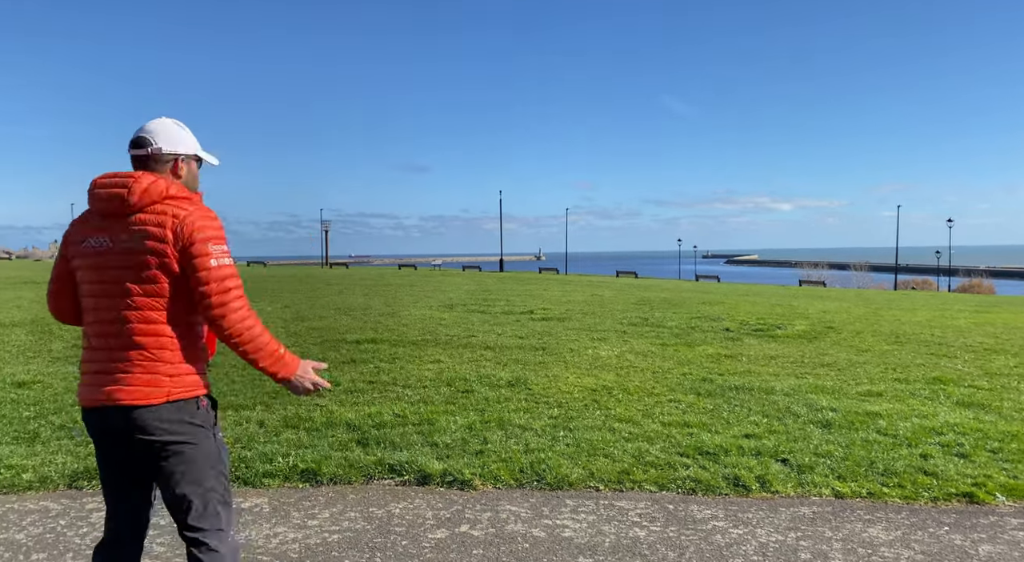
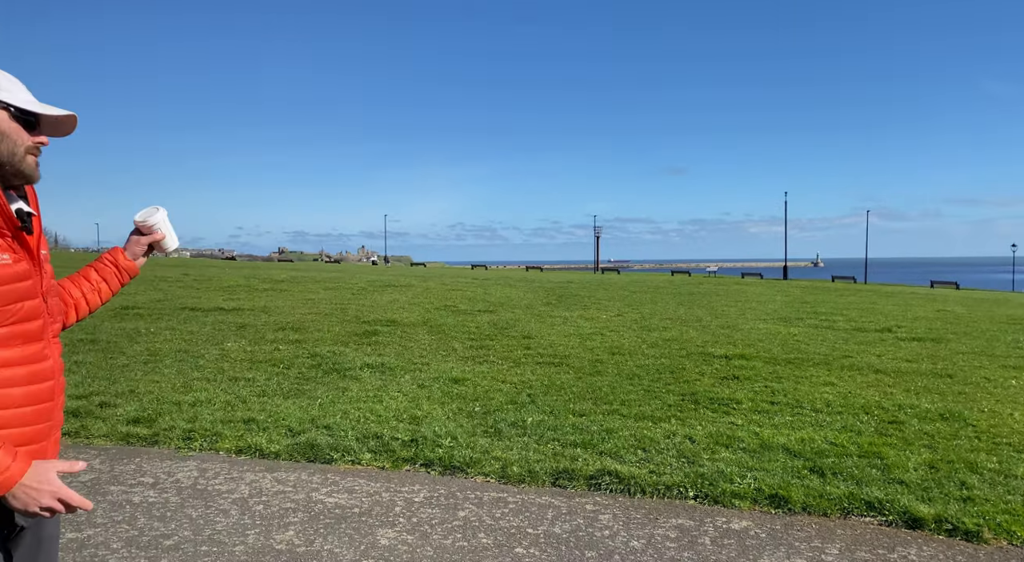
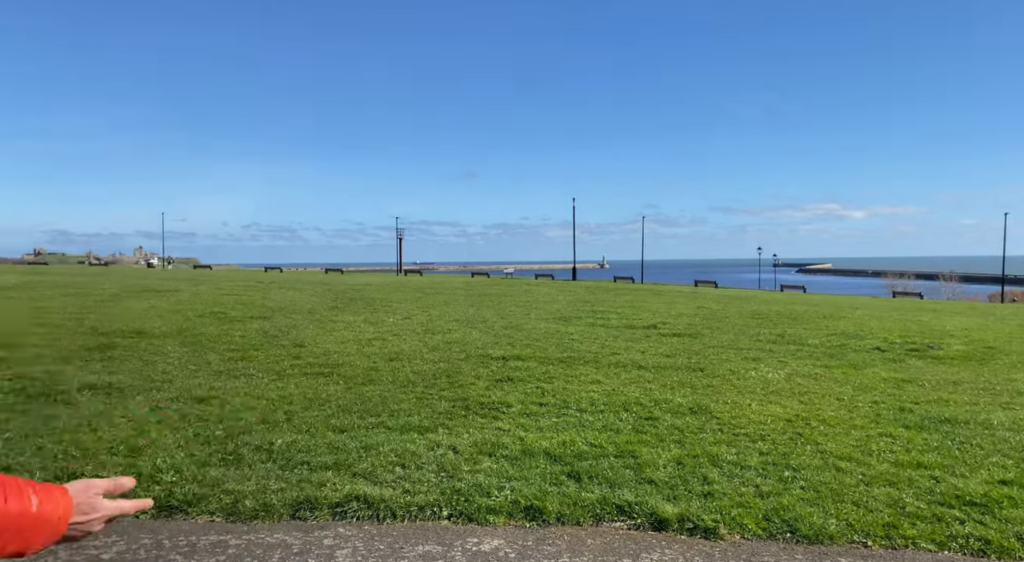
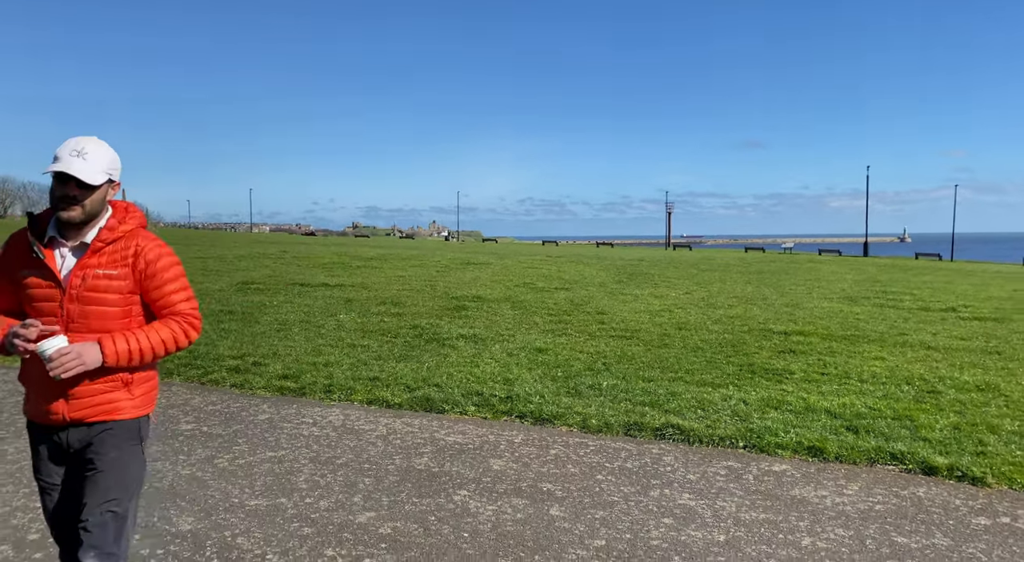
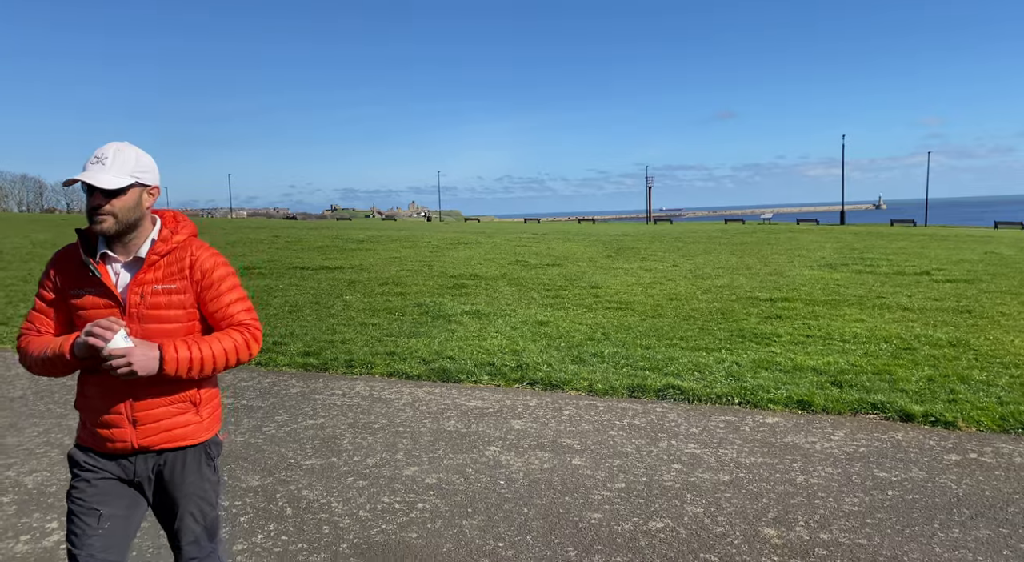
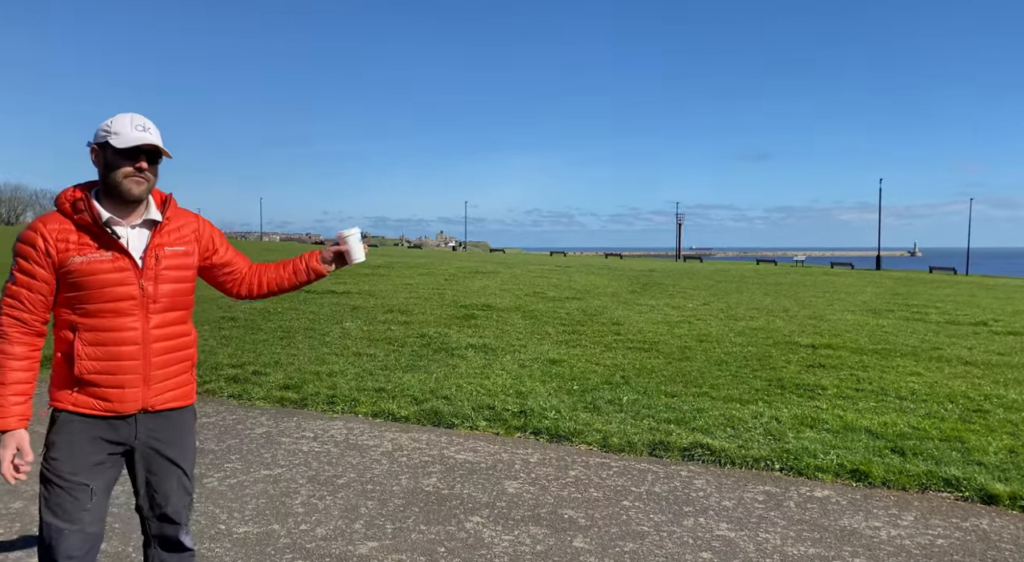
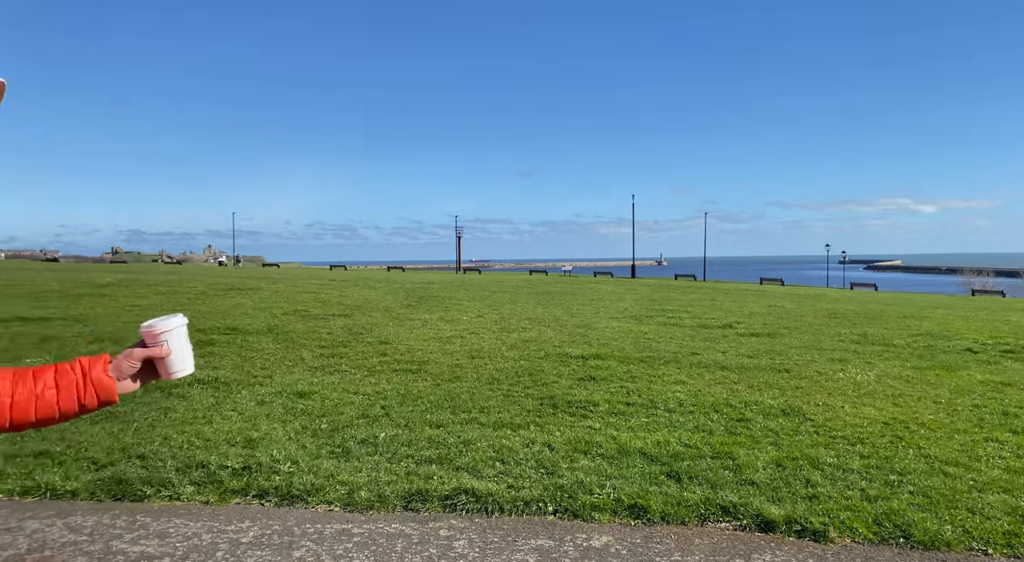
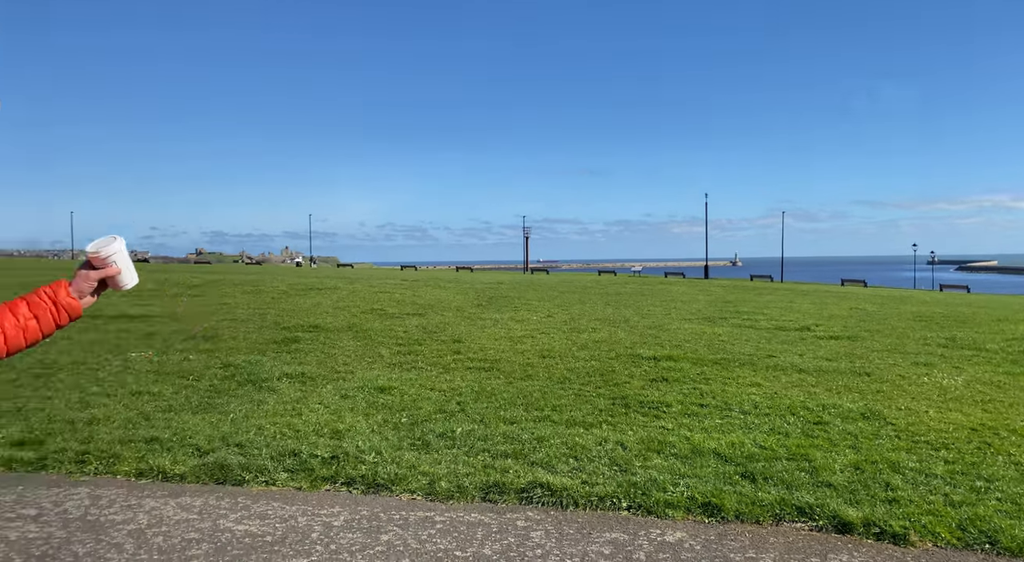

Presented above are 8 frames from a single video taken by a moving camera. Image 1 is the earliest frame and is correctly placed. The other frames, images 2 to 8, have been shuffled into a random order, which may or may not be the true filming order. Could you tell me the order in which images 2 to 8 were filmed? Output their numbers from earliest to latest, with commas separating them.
3, 7, 8, 2, 6, 4, 5
